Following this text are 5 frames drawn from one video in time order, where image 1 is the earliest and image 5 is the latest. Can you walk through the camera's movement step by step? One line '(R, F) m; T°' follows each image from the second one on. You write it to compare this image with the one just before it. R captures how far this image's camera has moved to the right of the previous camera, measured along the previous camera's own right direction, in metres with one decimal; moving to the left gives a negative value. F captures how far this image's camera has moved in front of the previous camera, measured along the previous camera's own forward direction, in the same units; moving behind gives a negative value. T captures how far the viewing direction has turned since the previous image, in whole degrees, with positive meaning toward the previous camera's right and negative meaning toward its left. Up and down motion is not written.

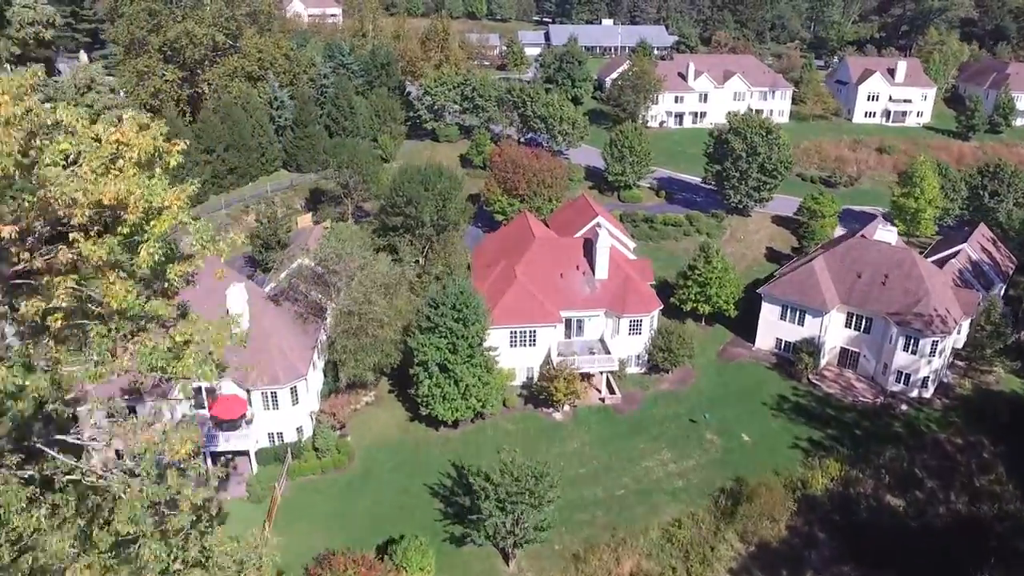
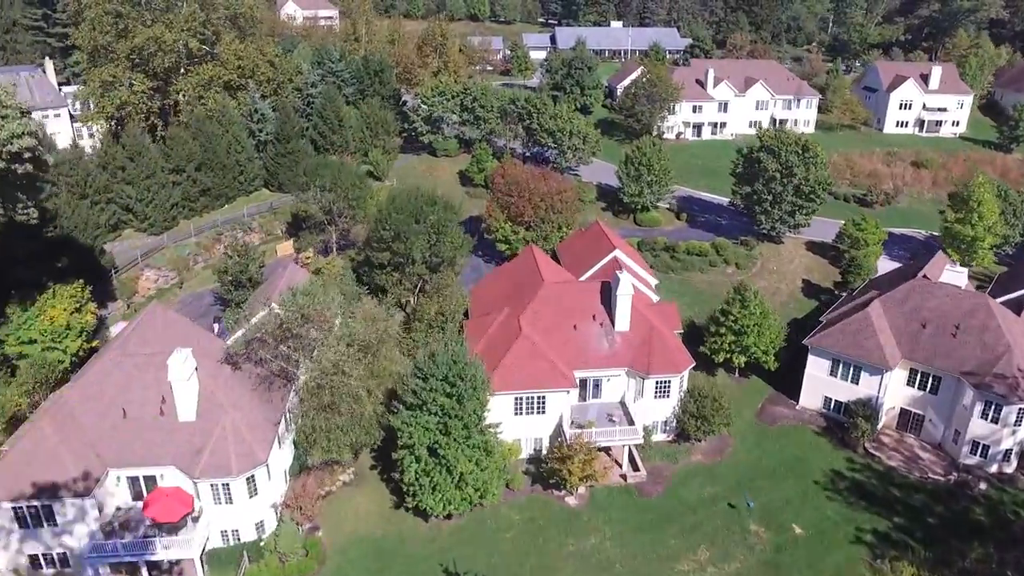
(0.0, +7.0) m; 0°
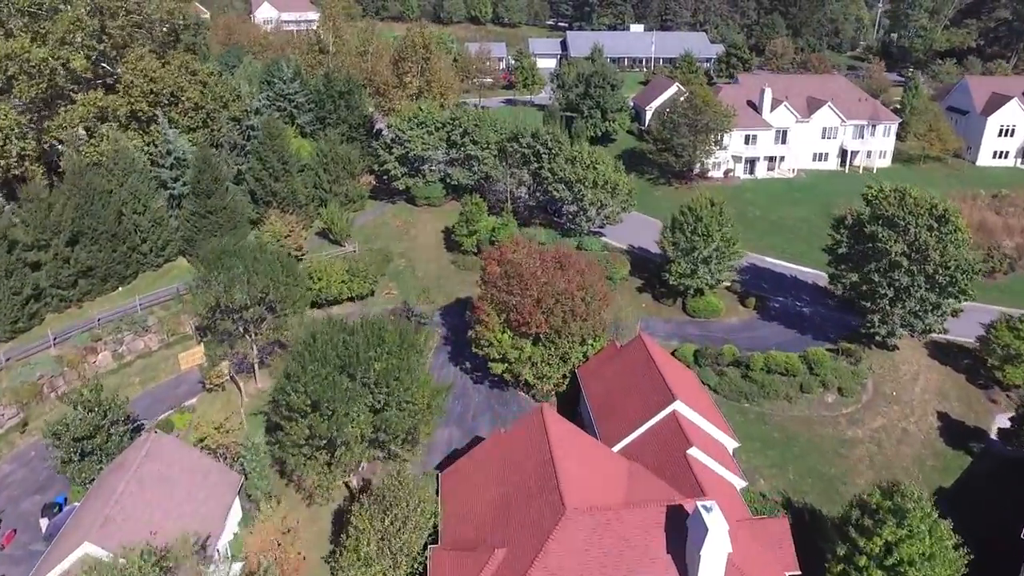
(+0.3, +17.8) m; 0°
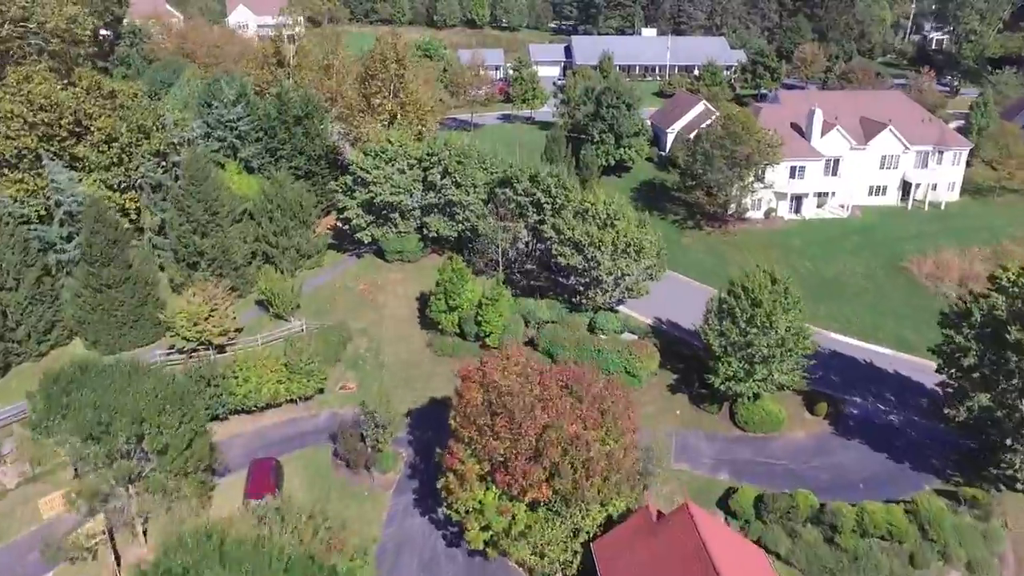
(+0.5, +11.8) m; 0°
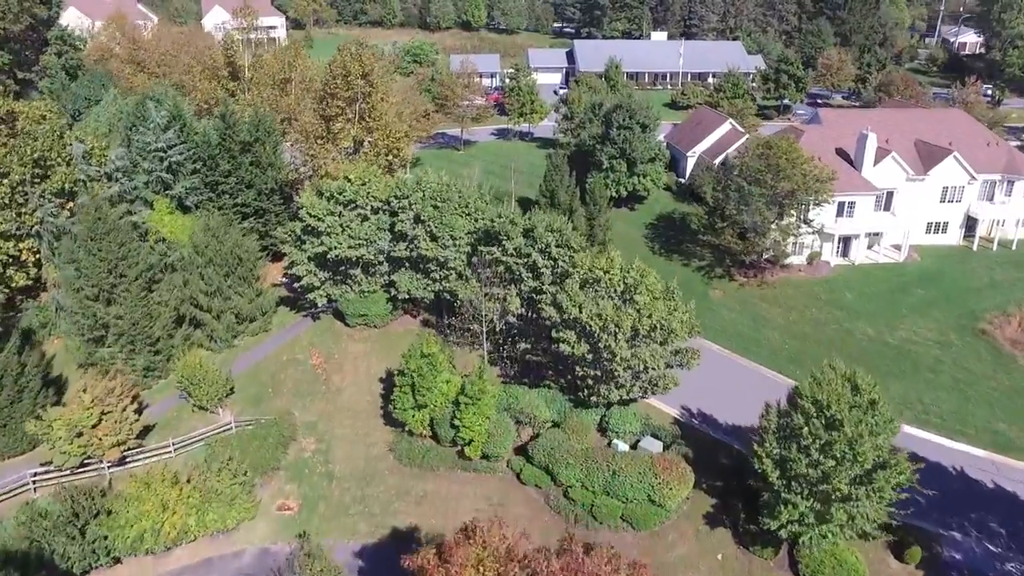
(+0.5, +9.1) m; 0°
